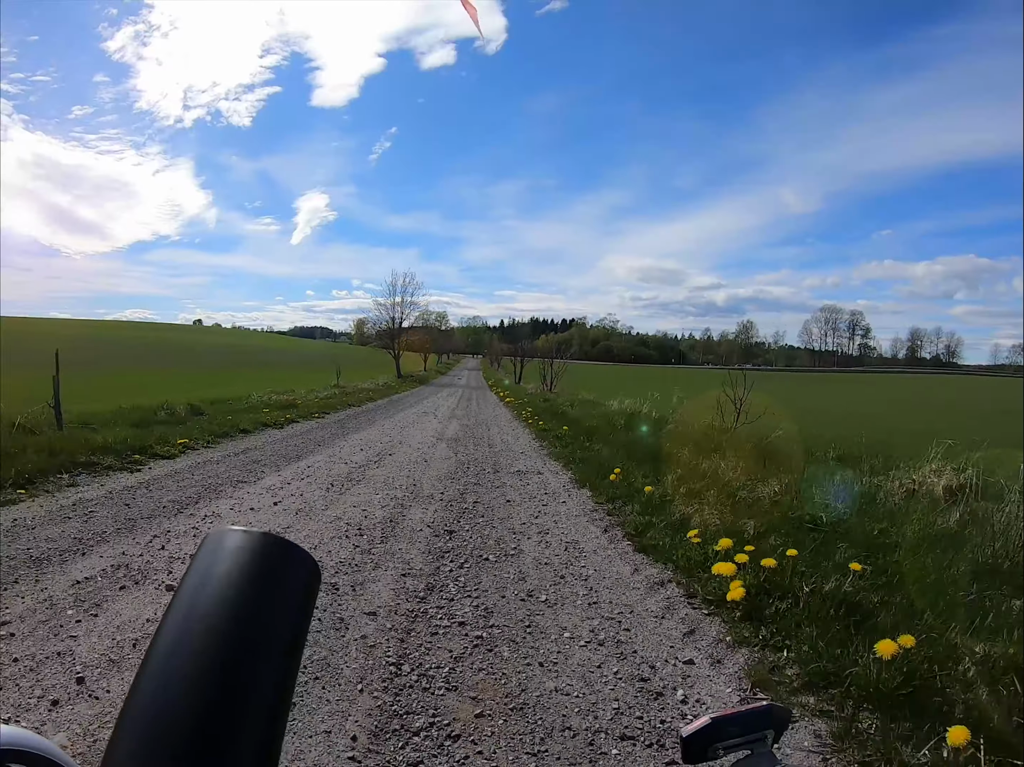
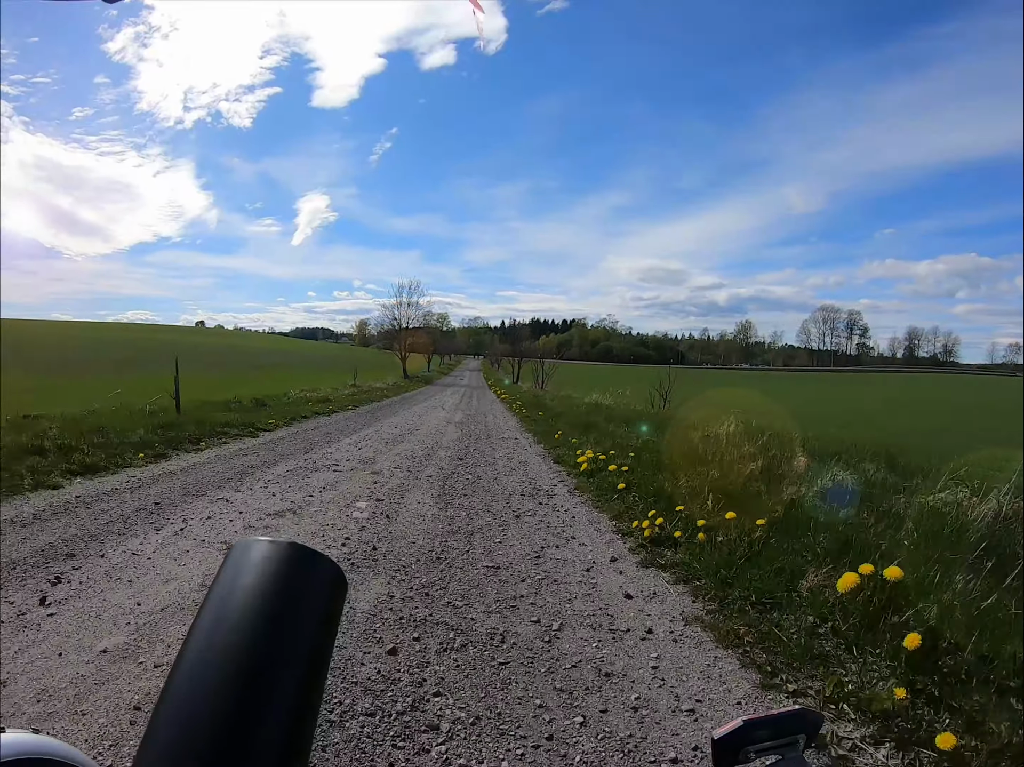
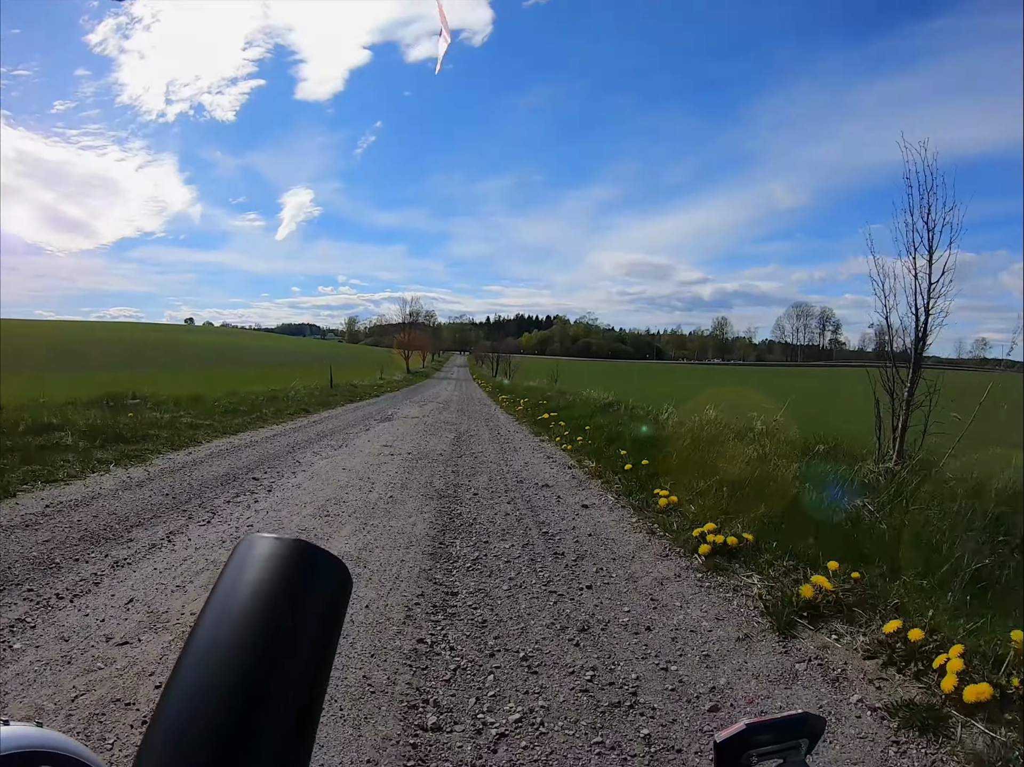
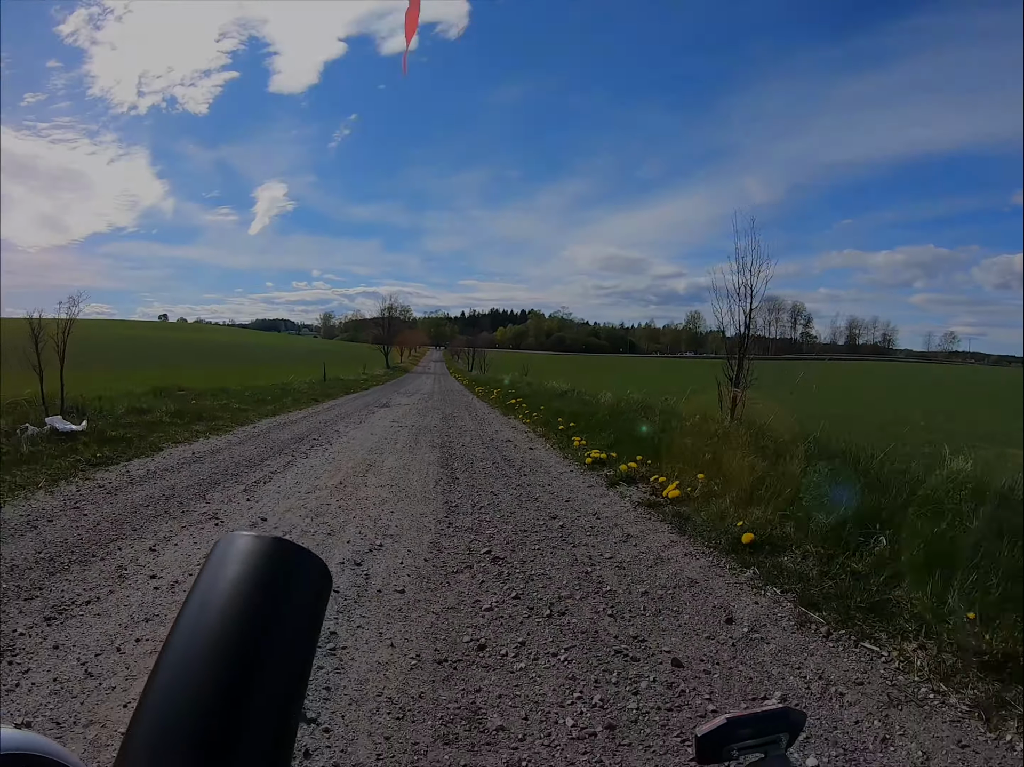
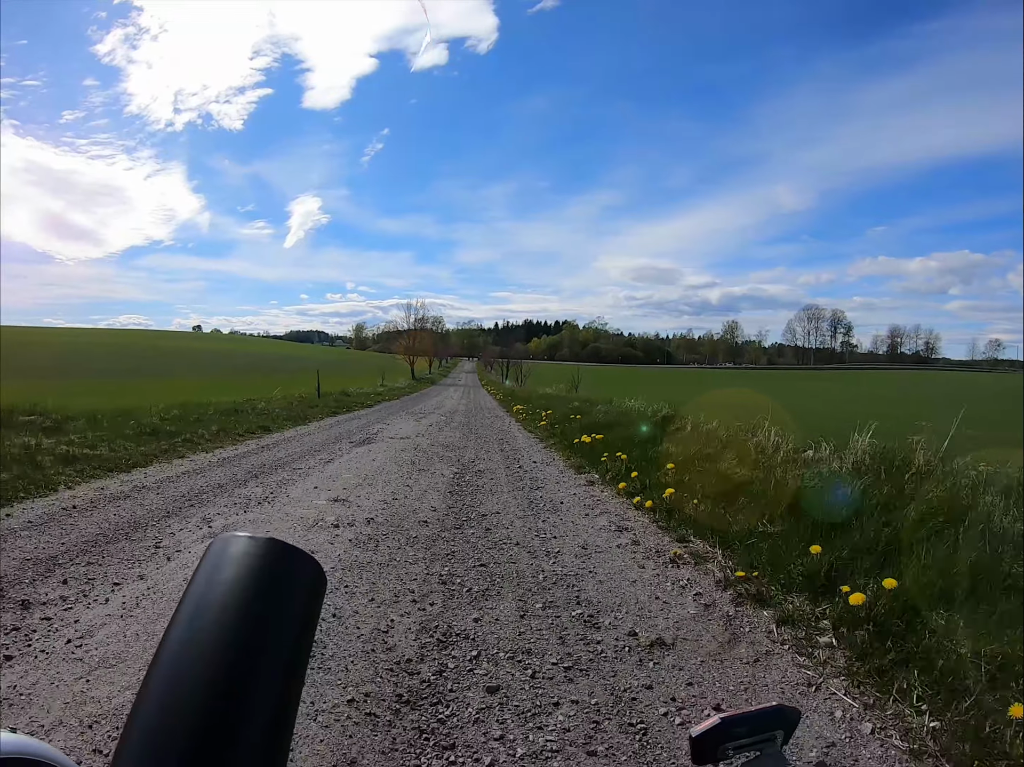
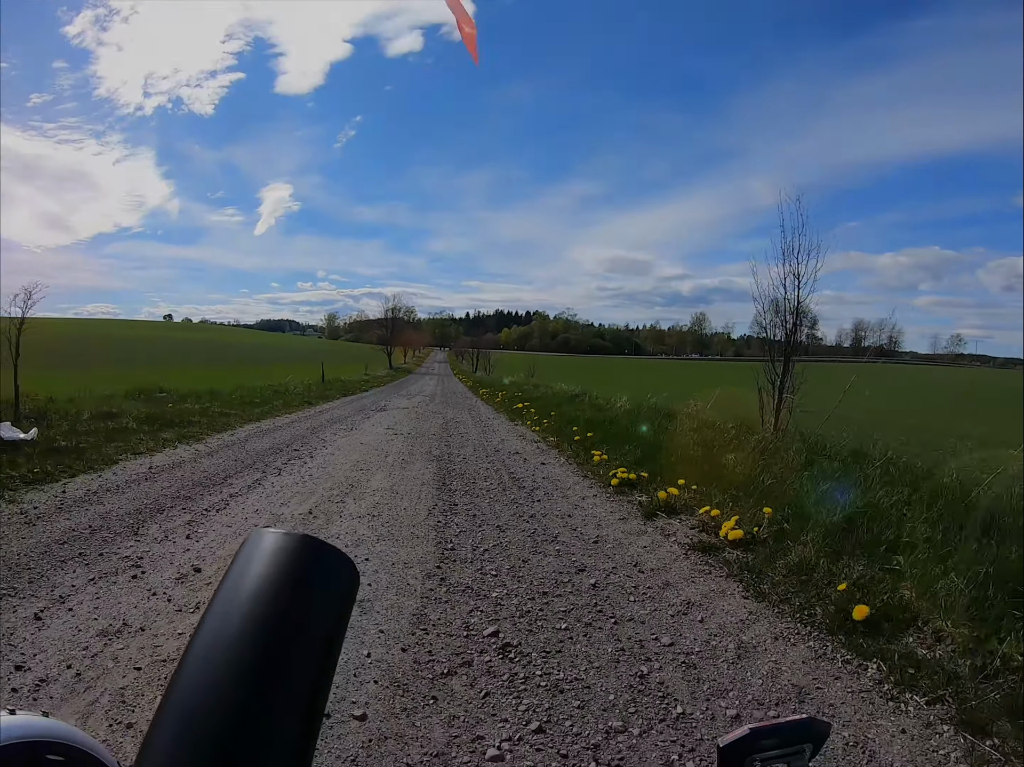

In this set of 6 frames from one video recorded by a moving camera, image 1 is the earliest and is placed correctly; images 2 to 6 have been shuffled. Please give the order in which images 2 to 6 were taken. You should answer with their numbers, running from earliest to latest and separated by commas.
2, 5, 3, 6, 4
